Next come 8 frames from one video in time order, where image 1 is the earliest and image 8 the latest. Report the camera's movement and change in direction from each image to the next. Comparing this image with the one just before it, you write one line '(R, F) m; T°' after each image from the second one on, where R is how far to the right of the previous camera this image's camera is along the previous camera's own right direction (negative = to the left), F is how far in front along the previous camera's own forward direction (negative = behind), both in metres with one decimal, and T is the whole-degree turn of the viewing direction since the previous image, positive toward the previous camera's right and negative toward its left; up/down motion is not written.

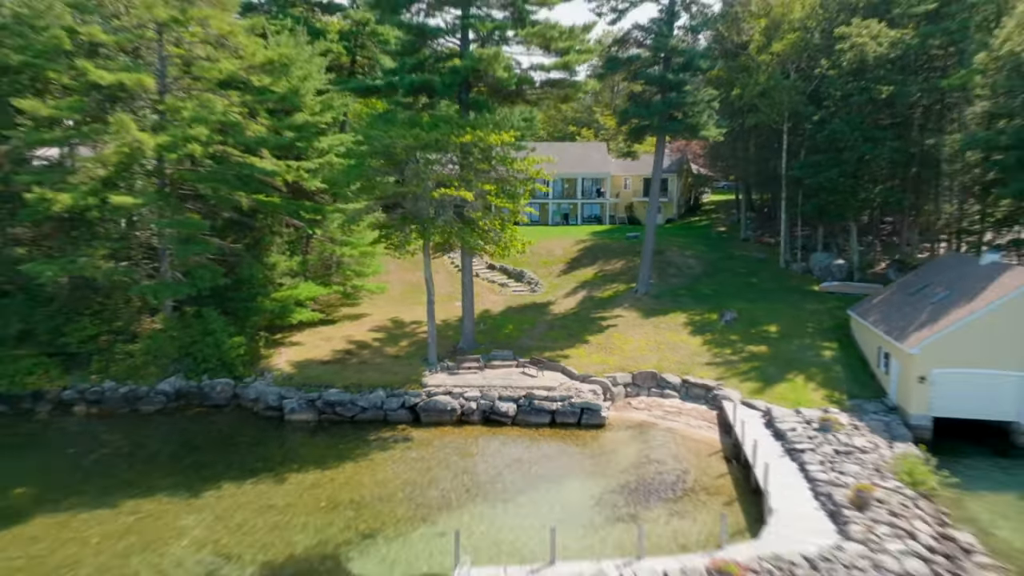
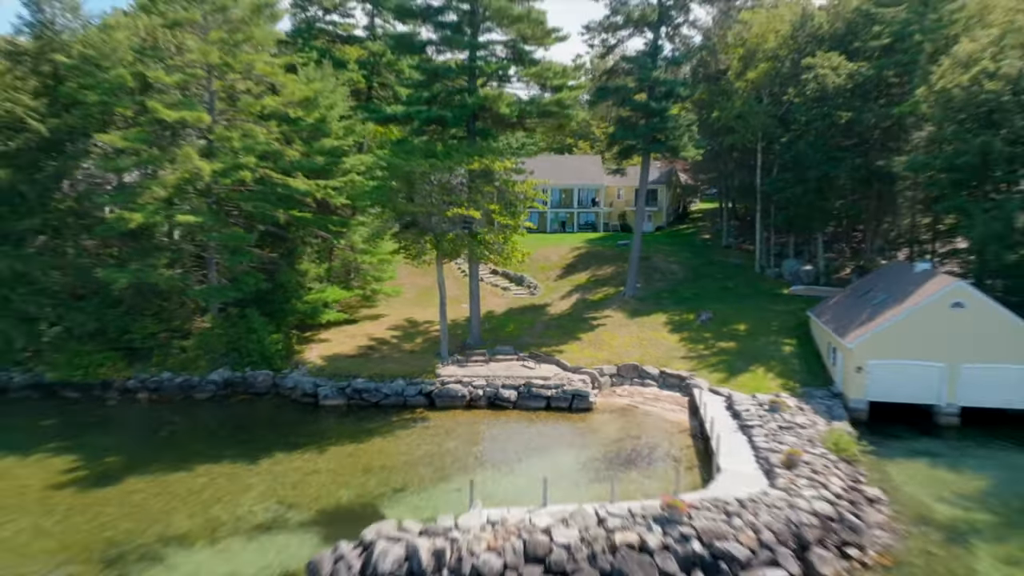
(0.0, -1.9) m; 0°
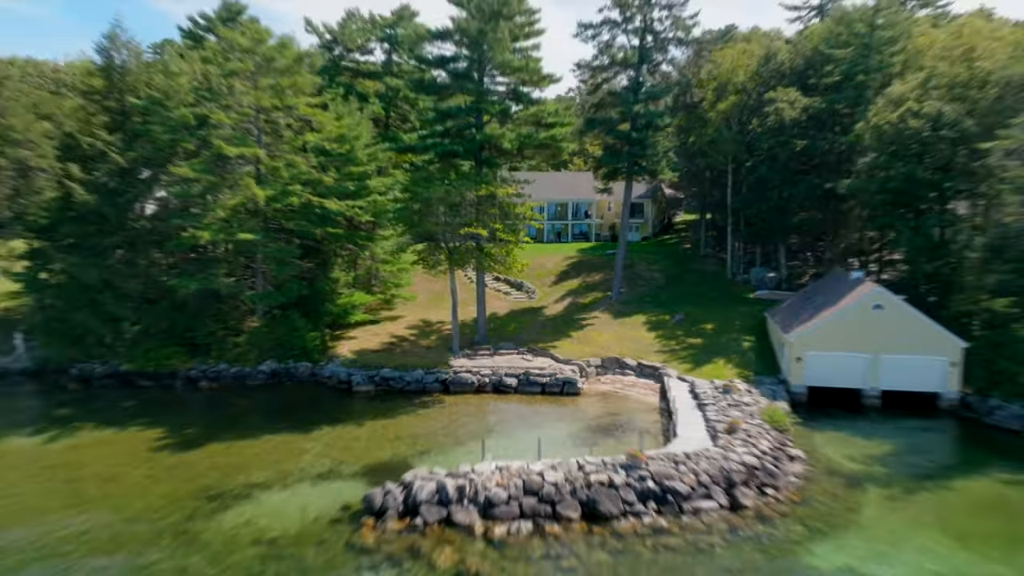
(0.0, -2.6) m; 0°
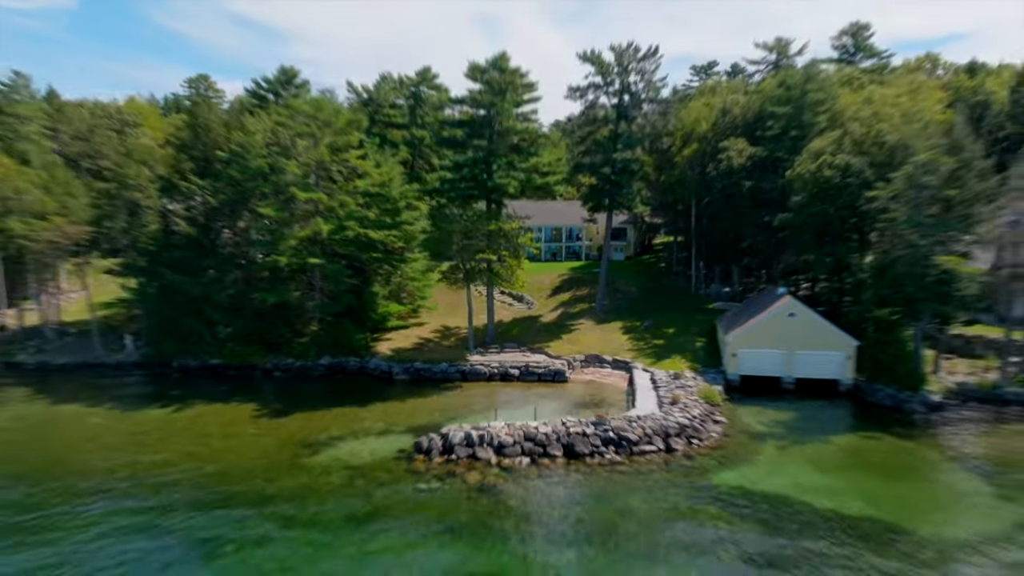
(-0.1, -4.7) m; 0°
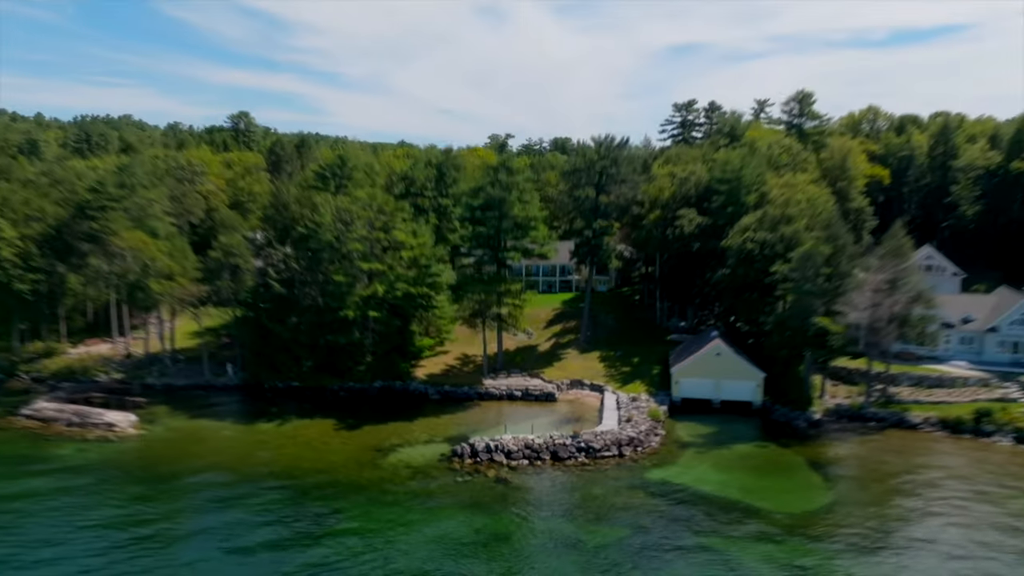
(-0.1, -7.3) m; 0°
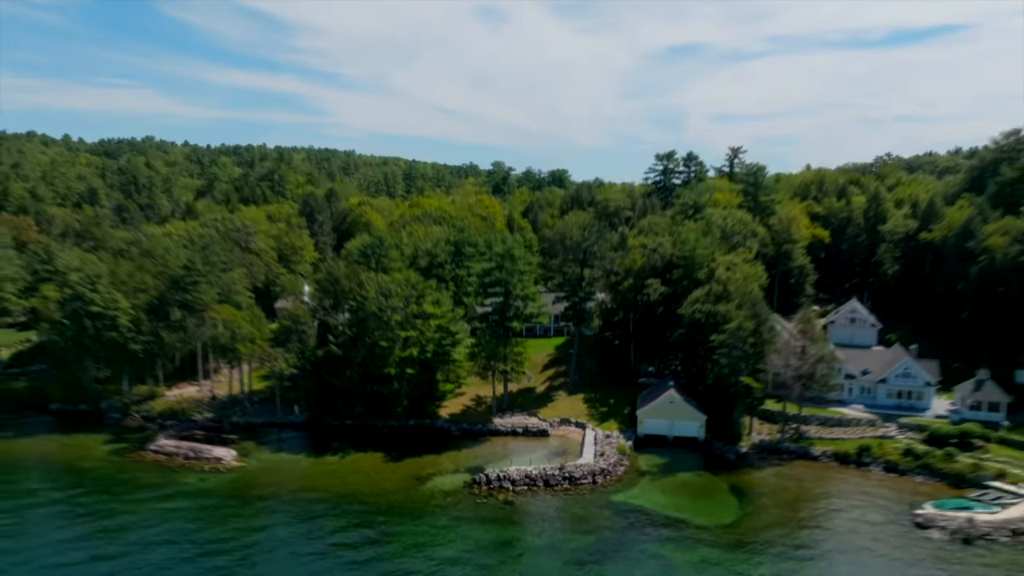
(-0.1, -8.4) m; 0°
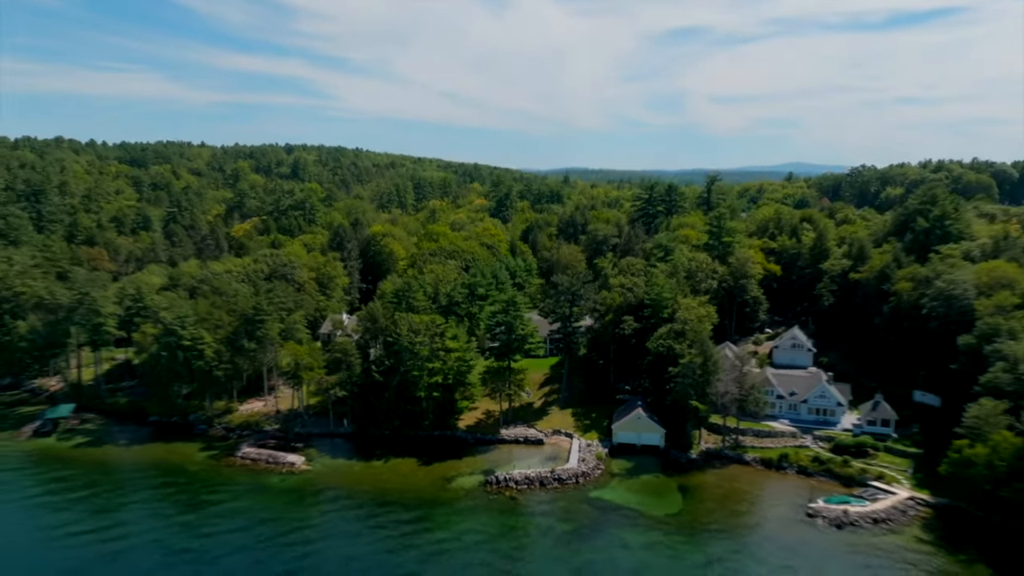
(-0.1, -9.9) m; 0°
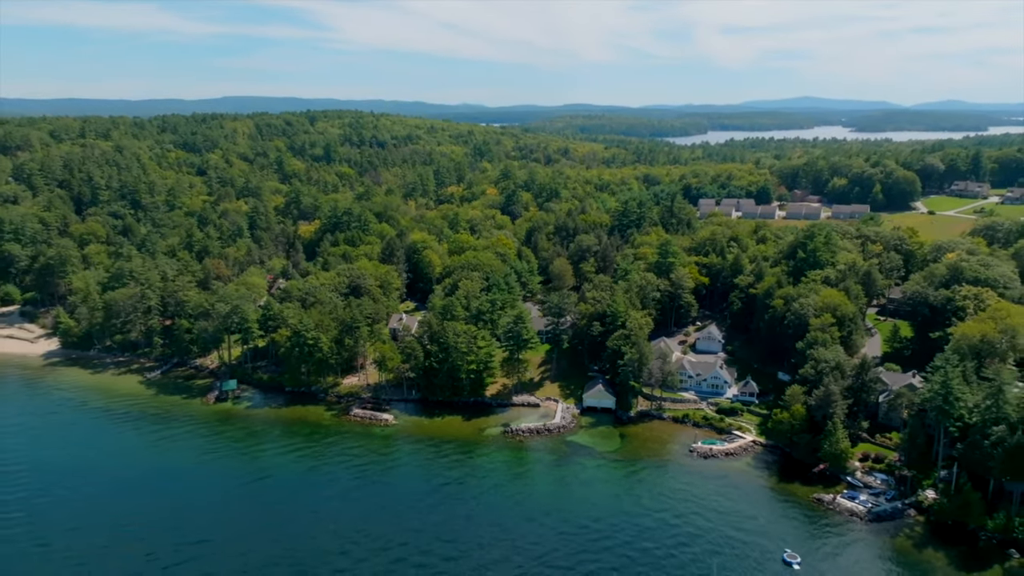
(-0.4, -25.6) m; 0°
